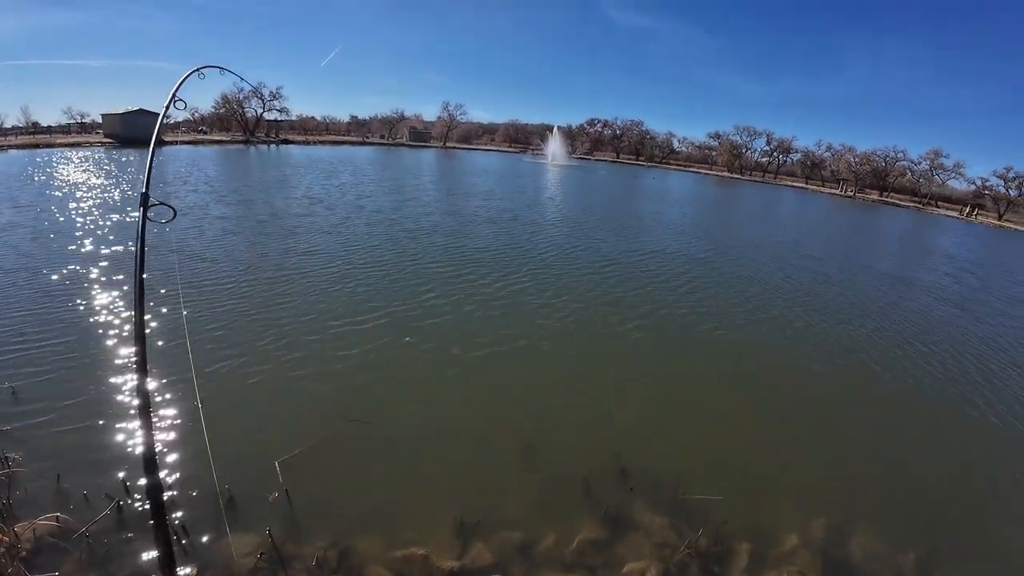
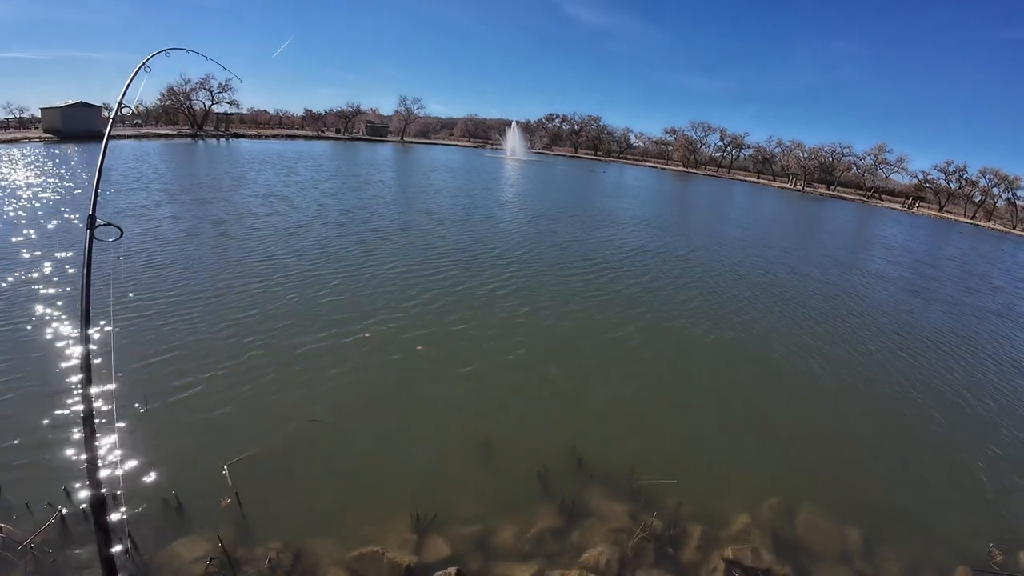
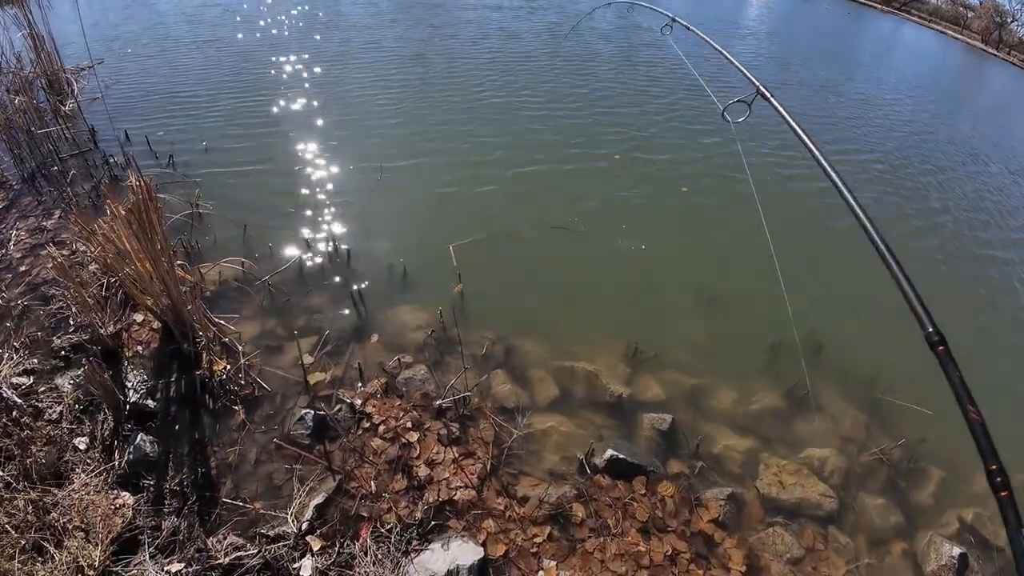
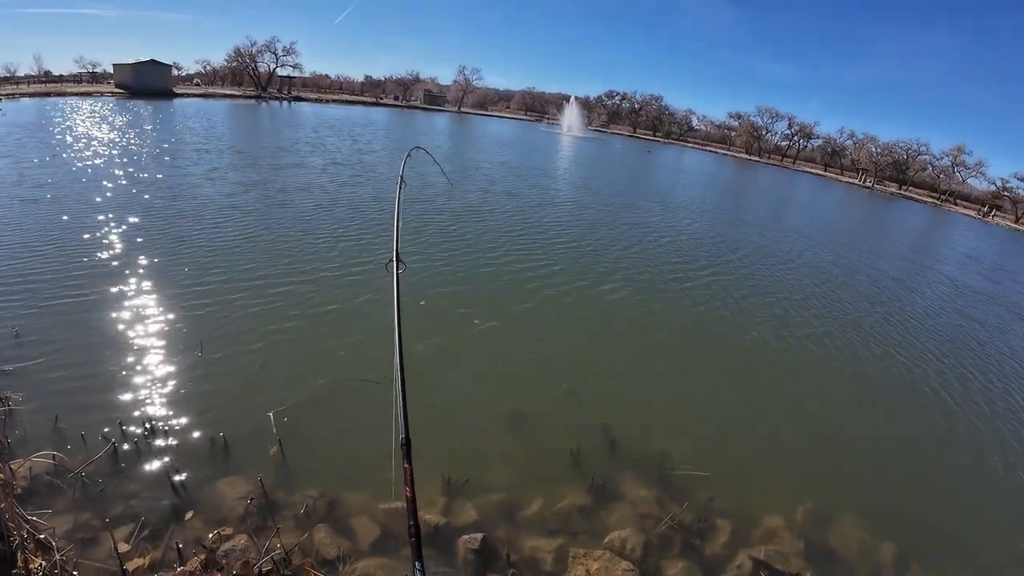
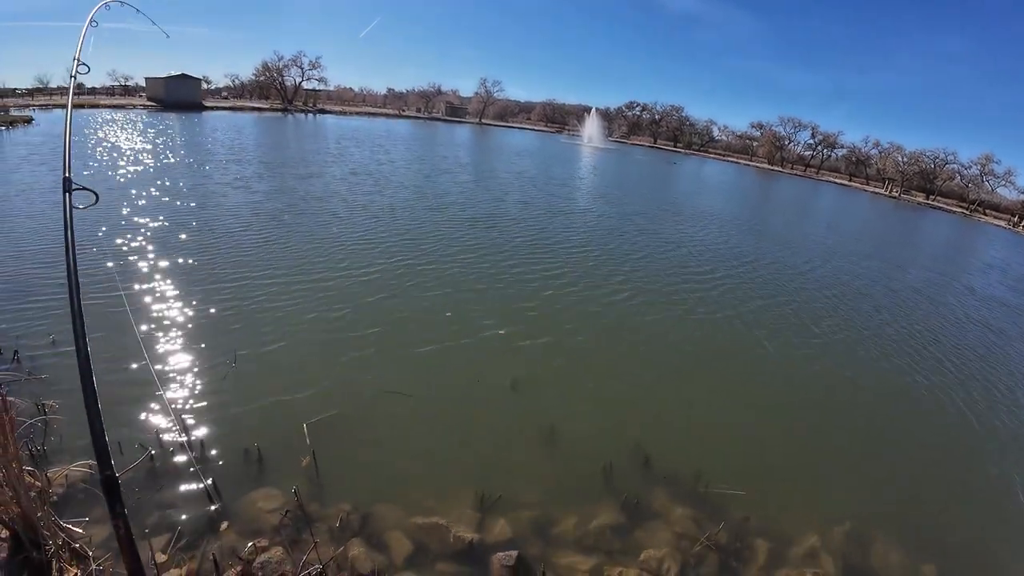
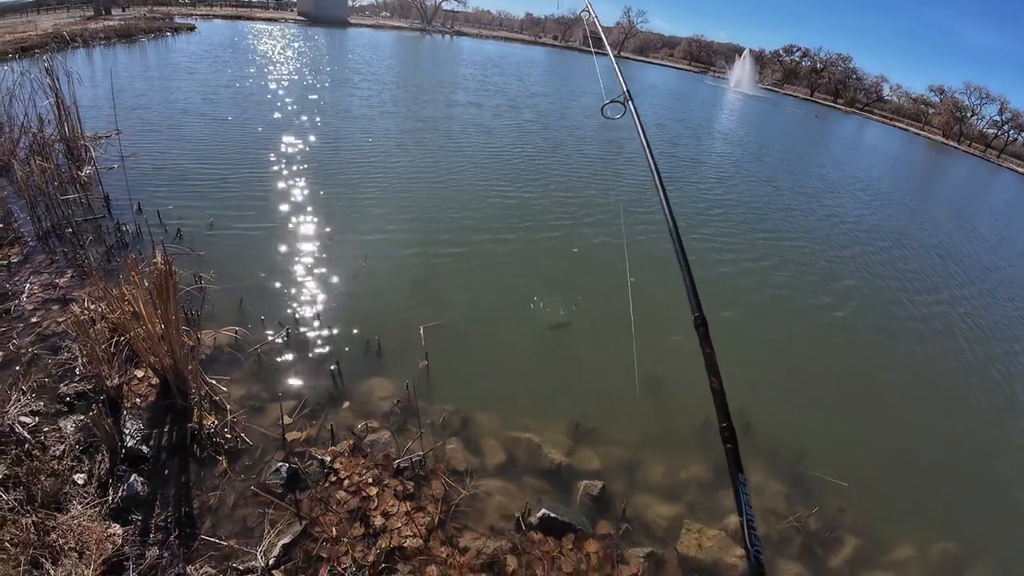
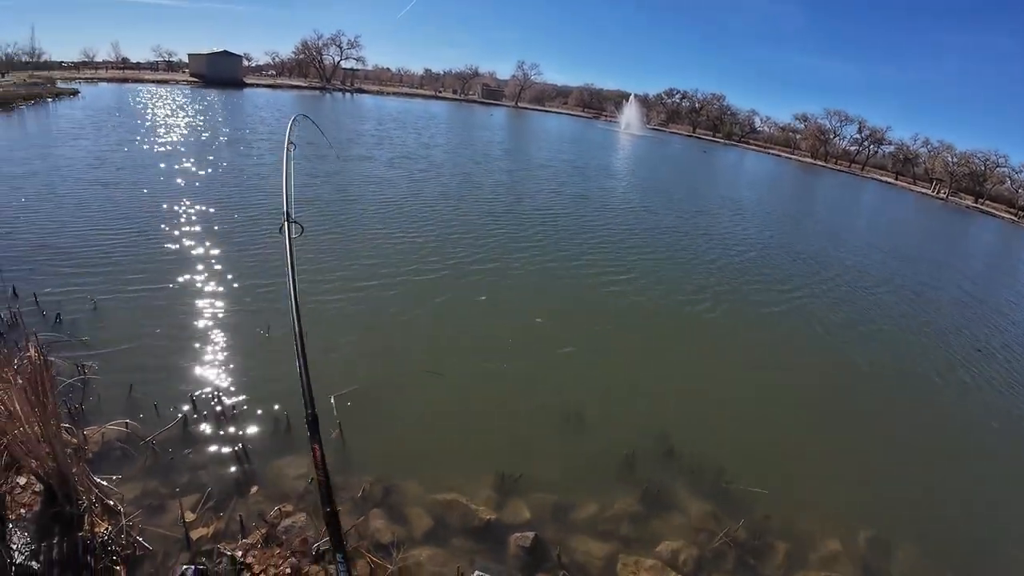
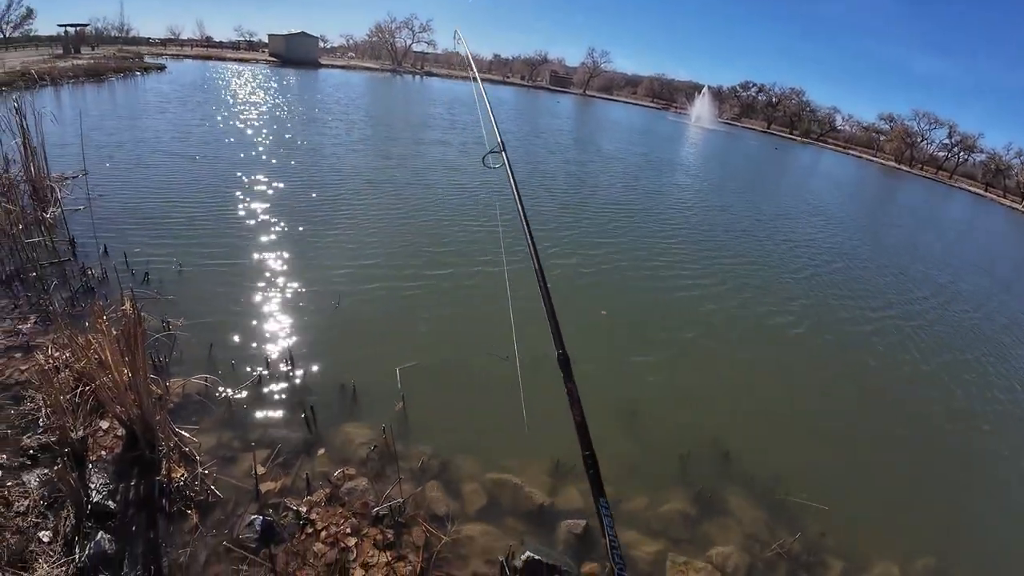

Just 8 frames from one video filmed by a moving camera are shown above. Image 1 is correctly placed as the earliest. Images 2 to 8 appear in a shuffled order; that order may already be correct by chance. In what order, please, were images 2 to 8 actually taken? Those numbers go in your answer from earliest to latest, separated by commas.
2, 5, 4, 7, 8, 6, 3
